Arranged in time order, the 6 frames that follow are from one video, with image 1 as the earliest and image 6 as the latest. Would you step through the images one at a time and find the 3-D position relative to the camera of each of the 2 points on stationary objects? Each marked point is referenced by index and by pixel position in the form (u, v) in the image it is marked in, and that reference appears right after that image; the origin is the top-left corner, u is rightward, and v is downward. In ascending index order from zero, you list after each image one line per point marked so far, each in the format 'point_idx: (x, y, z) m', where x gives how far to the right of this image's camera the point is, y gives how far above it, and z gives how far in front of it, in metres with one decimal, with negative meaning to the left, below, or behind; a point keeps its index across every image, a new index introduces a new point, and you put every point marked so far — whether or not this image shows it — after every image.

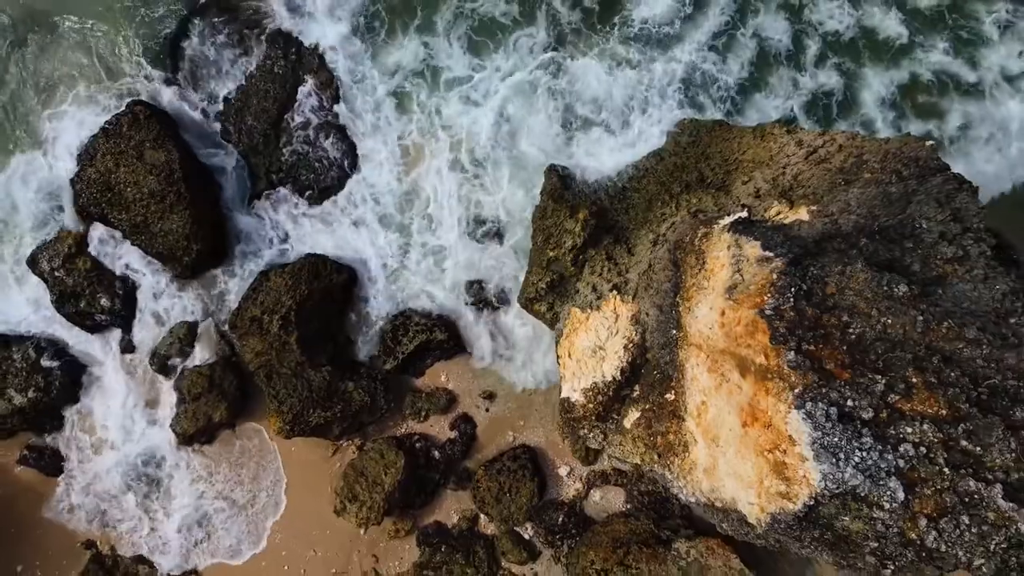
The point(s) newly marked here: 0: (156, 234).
0: (-6.5, +1.0, +13.3) m
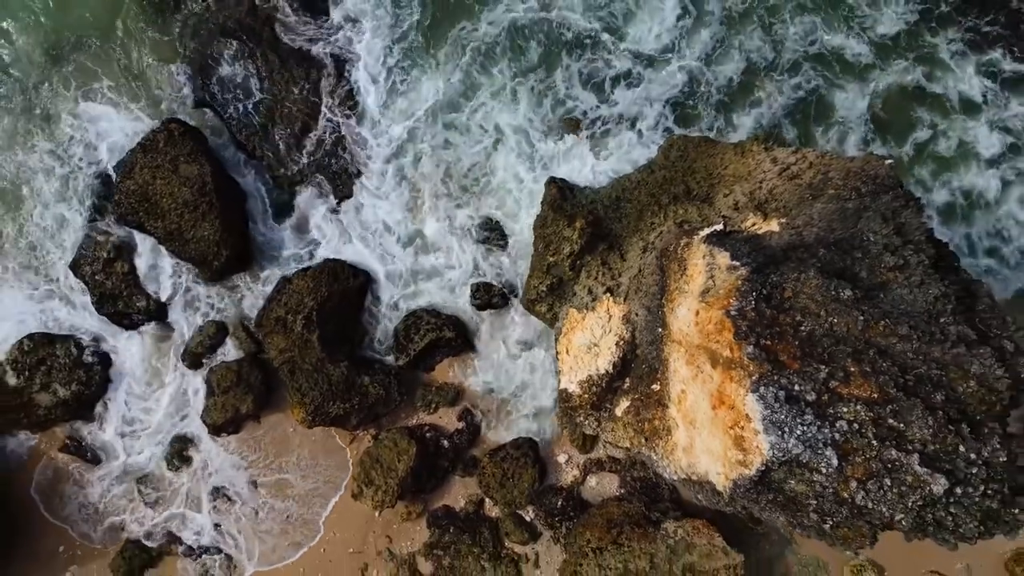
0: (-6.4, +1.0, +14.5) m
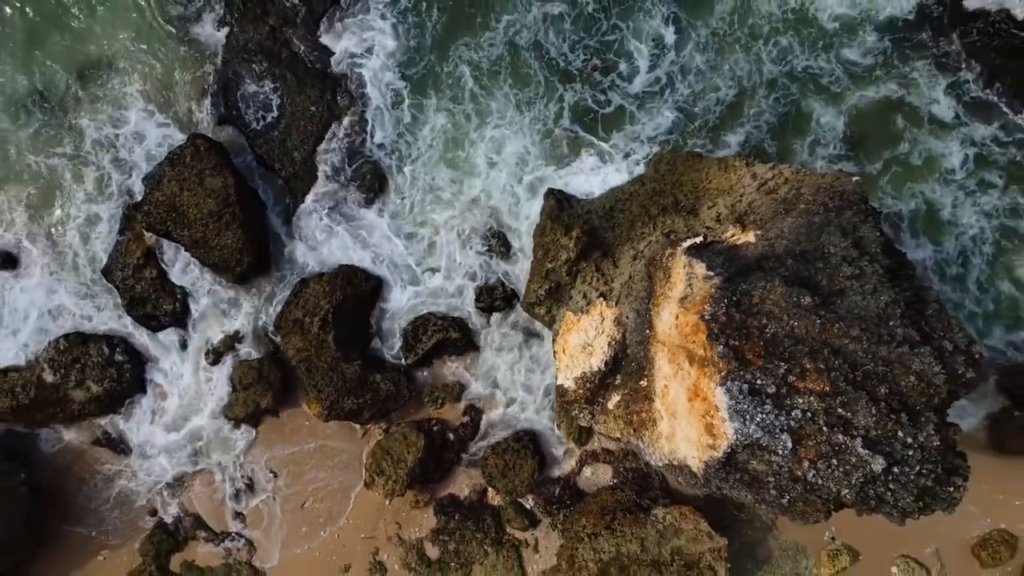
0: (-6.4, +0.9, +15.6) m
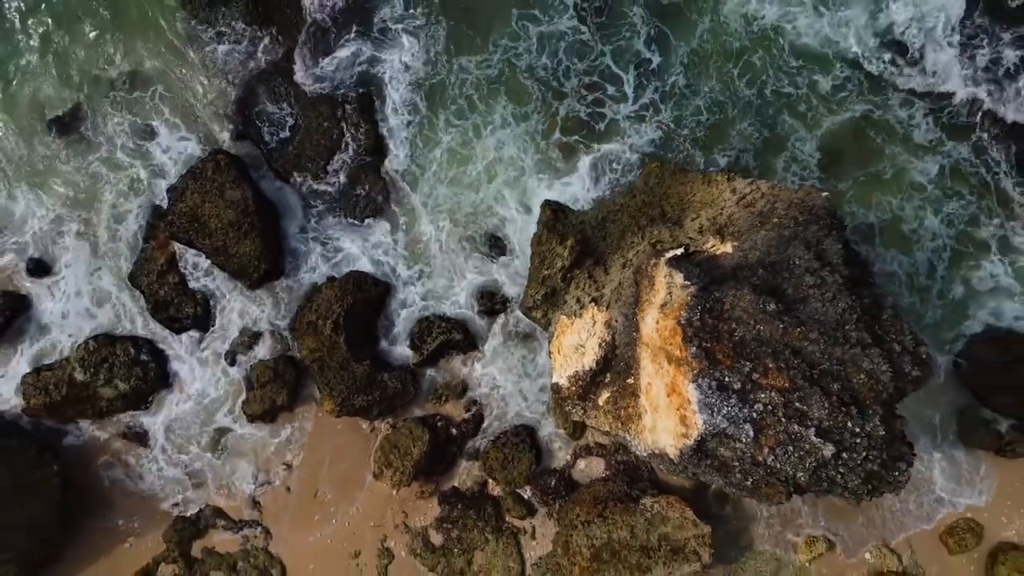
0: (-6.4, +0.8, +16.8) m
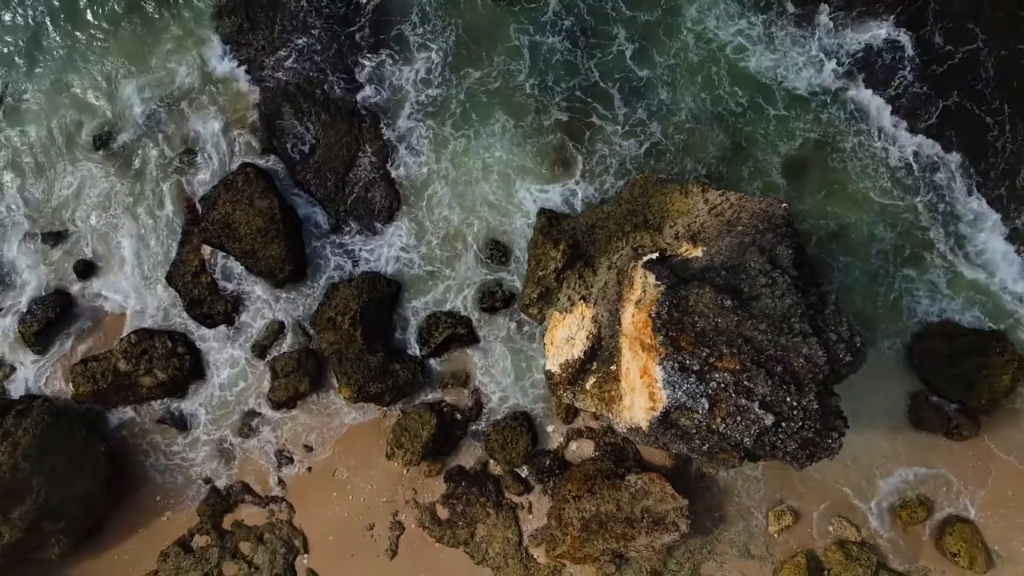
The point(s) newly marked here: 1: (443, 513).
0: (-6.5, +0.8, +18.7) m
1: (-1.8, -5.9, +19.0) m
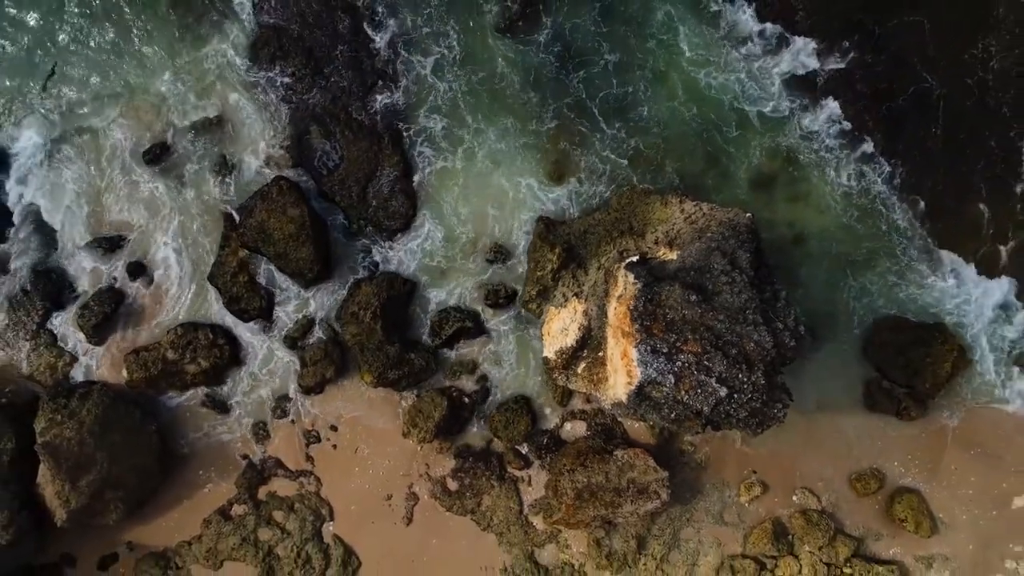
0: (-6.4, +0.8, +21.2) m
1: (-1.7, -5.8, +21.5) m
